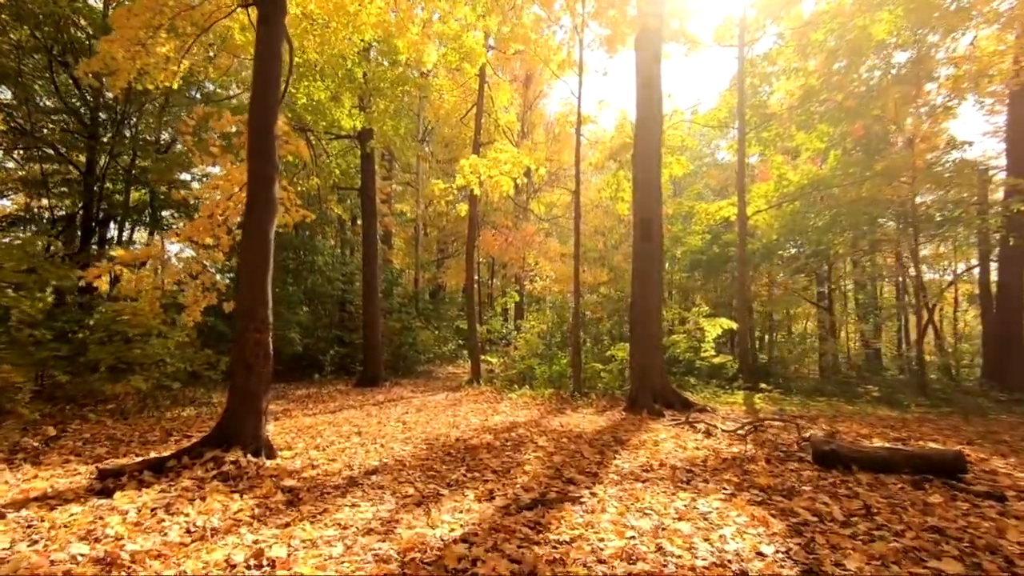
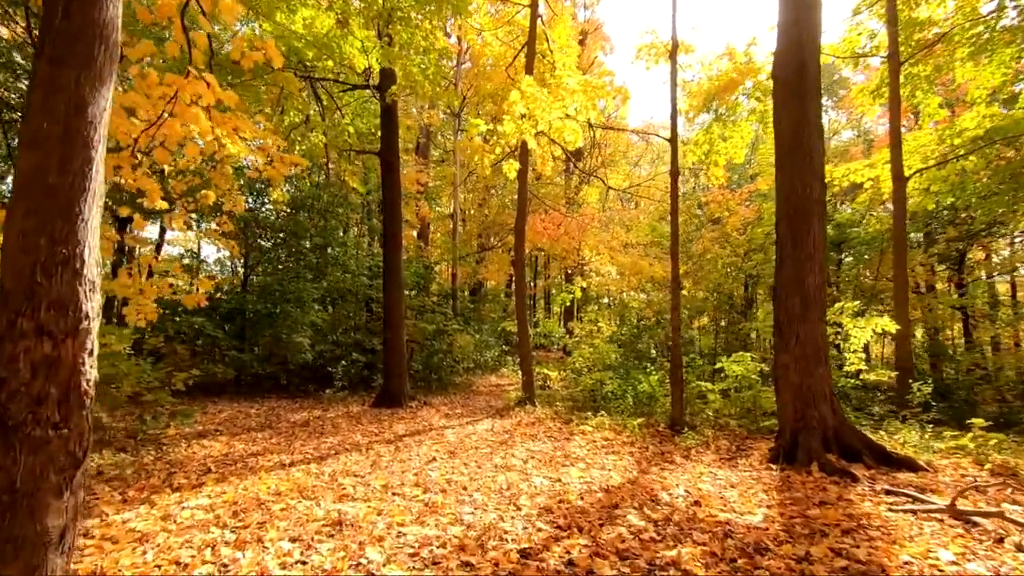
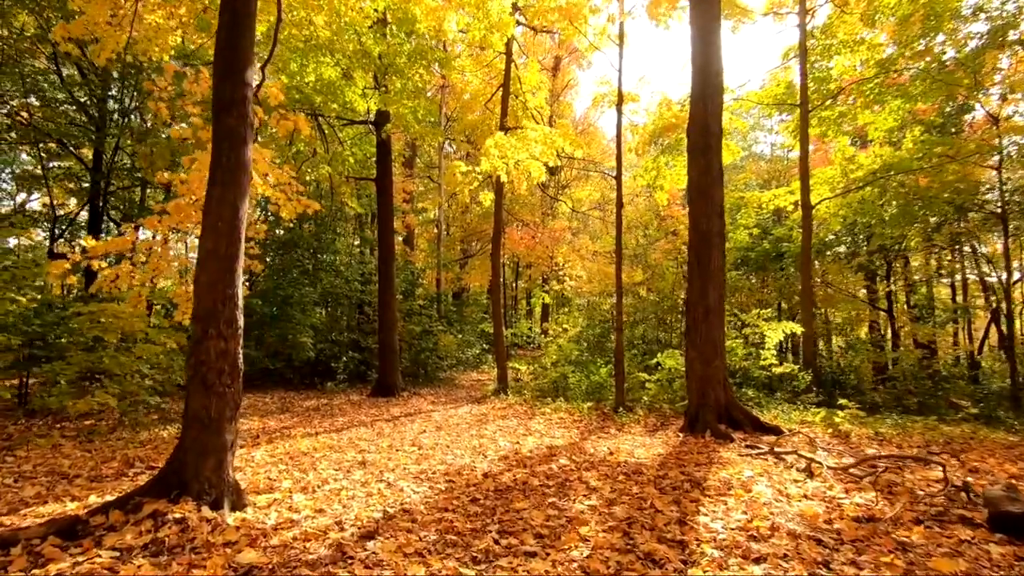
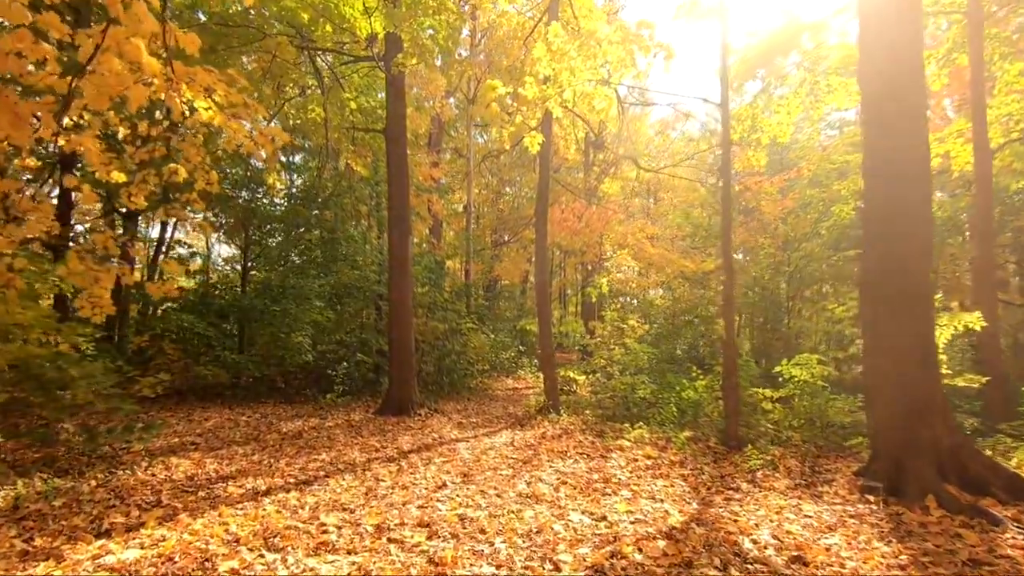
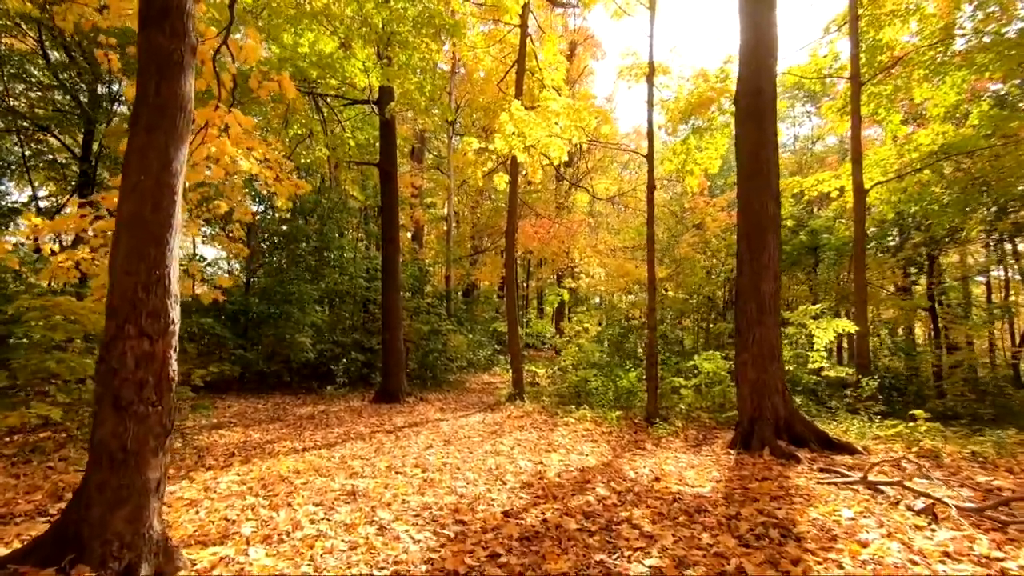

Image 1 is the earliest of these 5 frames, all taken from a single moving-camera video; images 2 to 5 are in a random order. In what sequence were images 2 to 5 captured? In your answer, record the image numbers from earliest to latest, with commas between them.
3, 5, 2, 4
